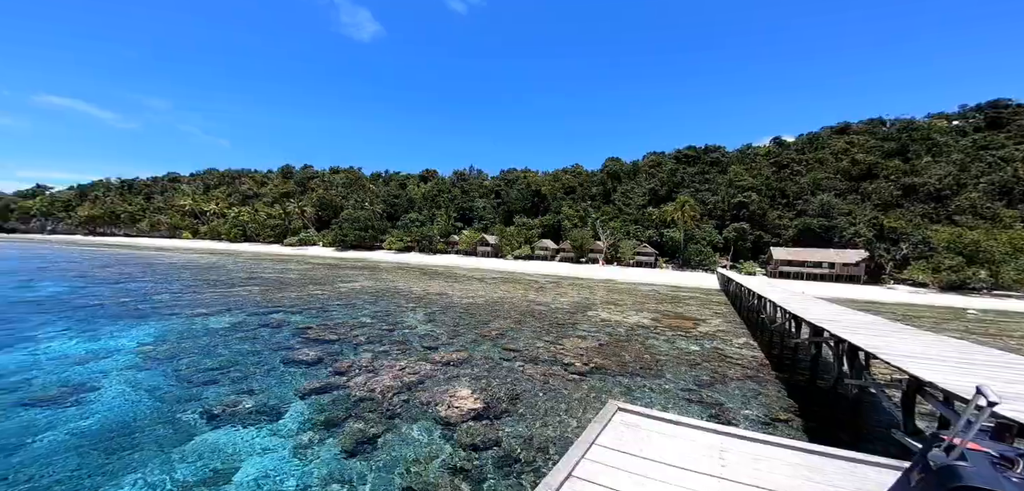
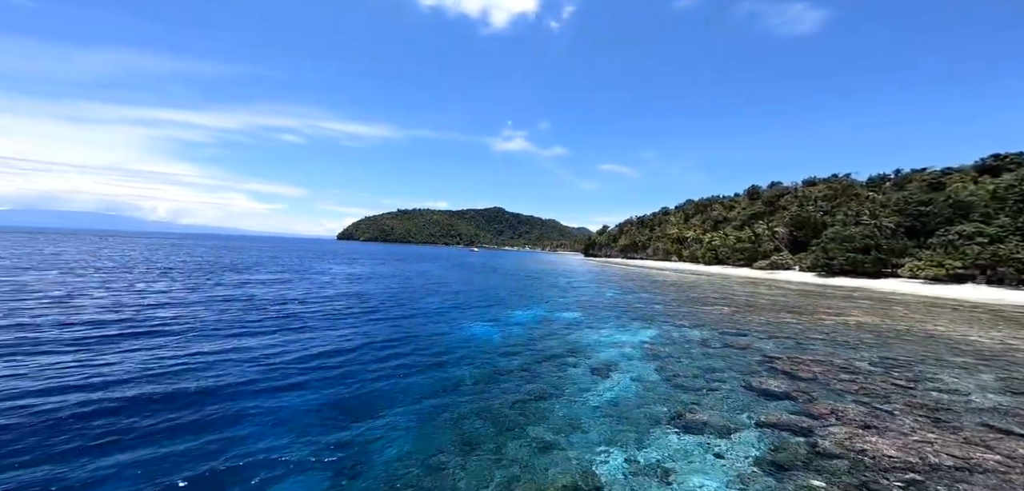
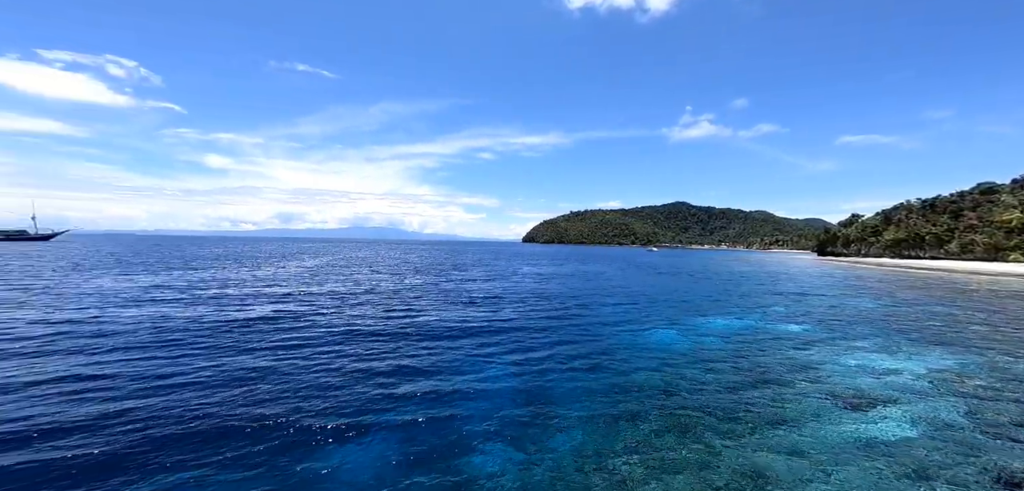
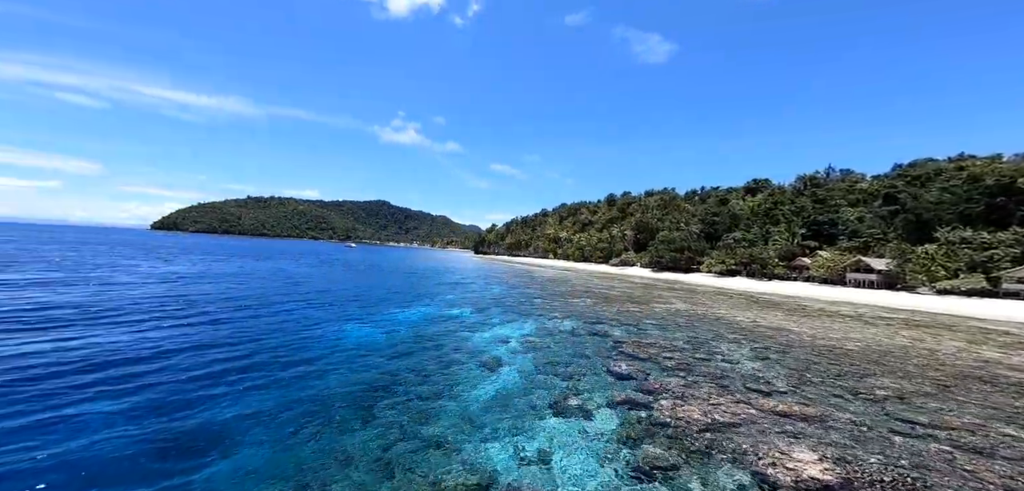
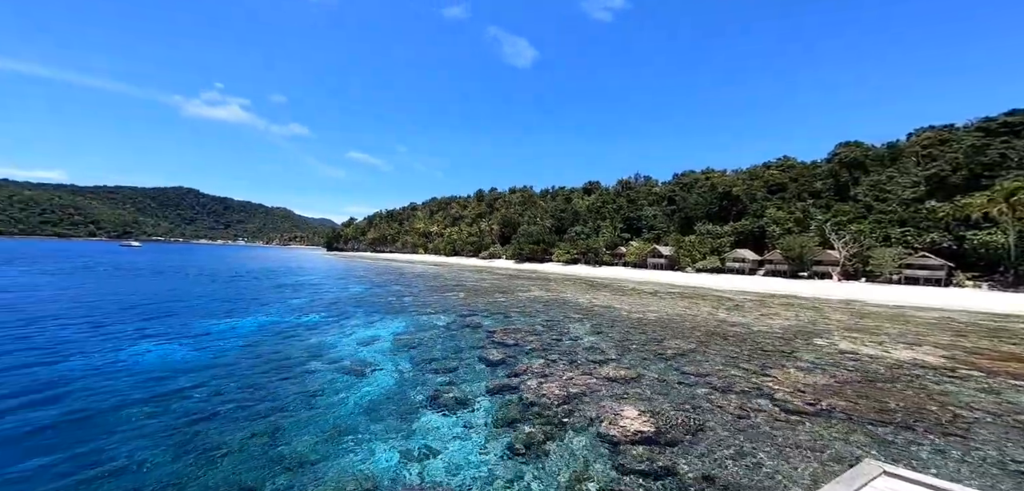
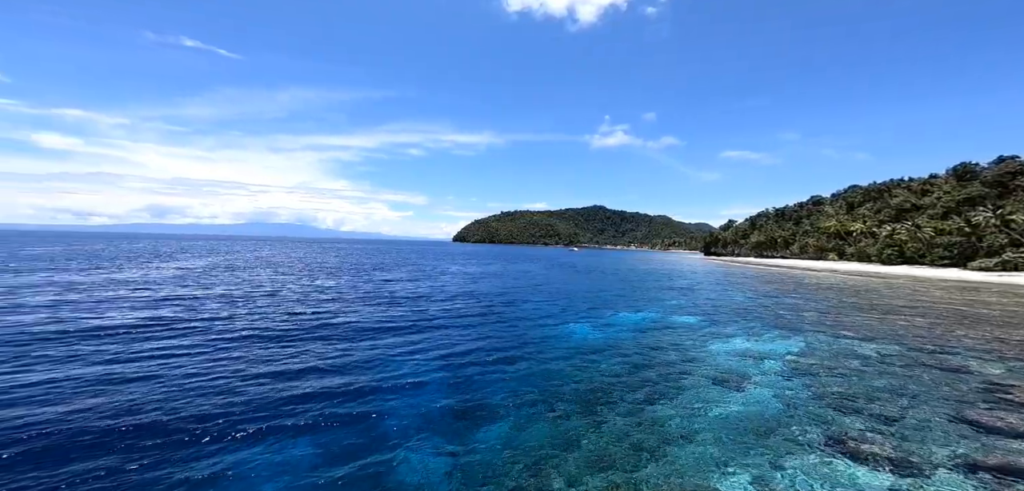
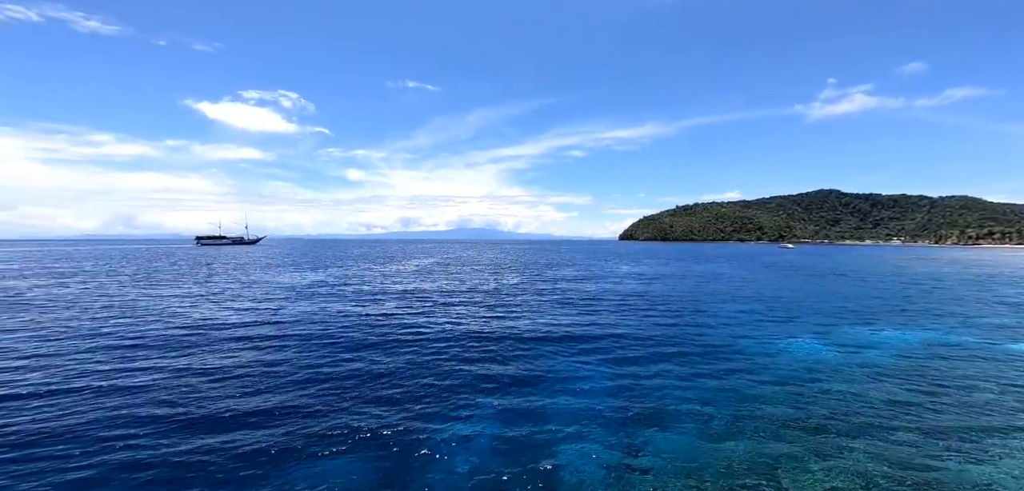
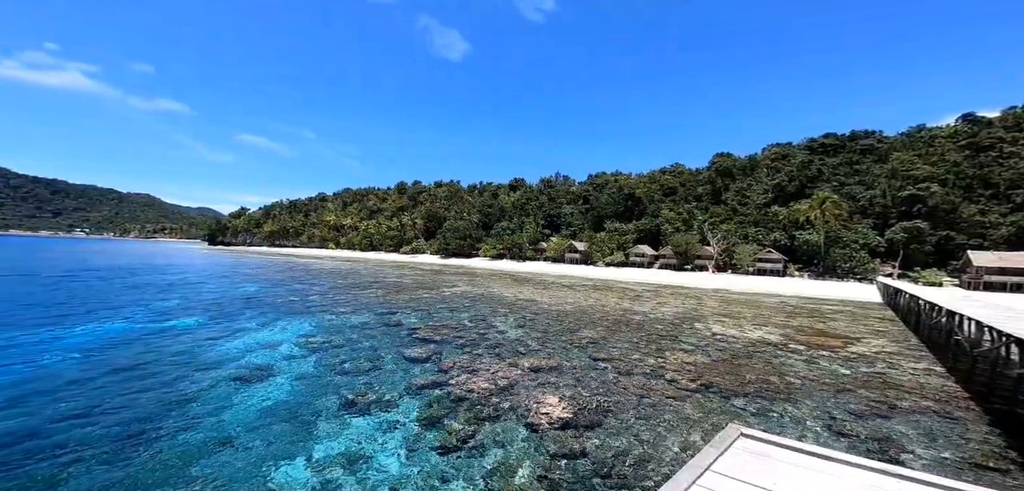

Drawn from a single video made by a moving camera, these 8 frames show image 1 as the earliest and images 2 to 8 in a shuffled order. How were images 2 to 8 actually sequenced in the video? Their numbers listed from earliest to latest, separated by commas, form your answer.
8, 5, 4, 2, 6, 3, 7
